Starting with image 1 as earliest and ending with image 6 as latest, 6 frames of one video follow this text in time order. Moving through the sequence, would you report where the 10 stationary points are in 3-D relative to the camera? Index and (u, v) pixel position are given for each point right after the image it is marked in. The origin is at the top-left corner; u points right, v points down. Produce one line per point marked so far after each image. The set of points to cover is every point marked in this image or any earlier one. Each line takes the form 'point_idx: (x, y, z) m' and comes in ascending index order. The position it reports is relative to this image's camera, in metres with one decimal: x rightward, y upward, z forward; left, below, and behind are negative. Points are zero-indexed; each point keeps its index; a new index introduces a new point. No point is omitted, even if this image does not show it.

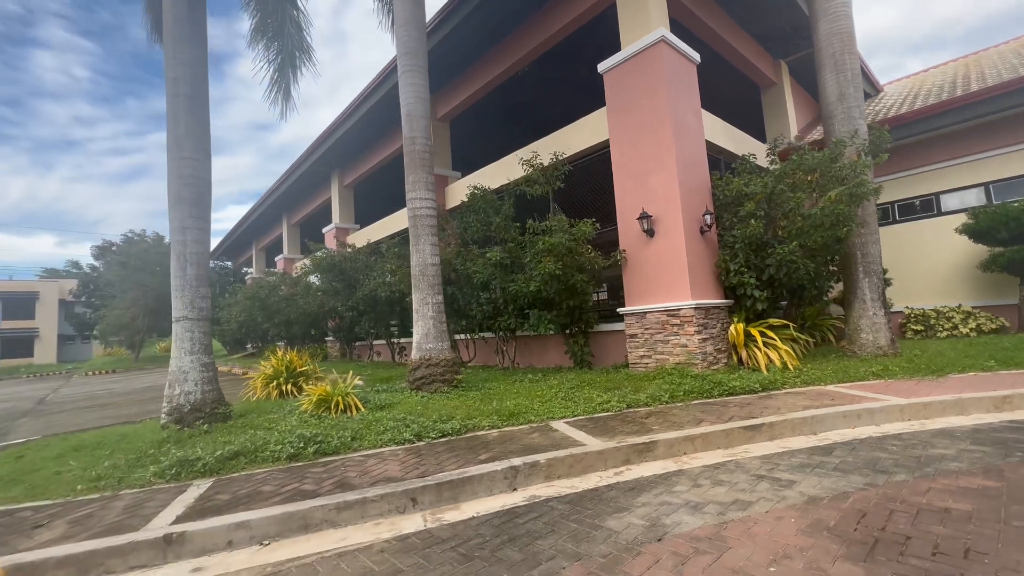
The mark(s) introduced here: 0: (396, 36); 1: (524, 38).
0: (-1.9, +4.1, +7.3) m
1: (+0.3, +5.7, +10.2) m
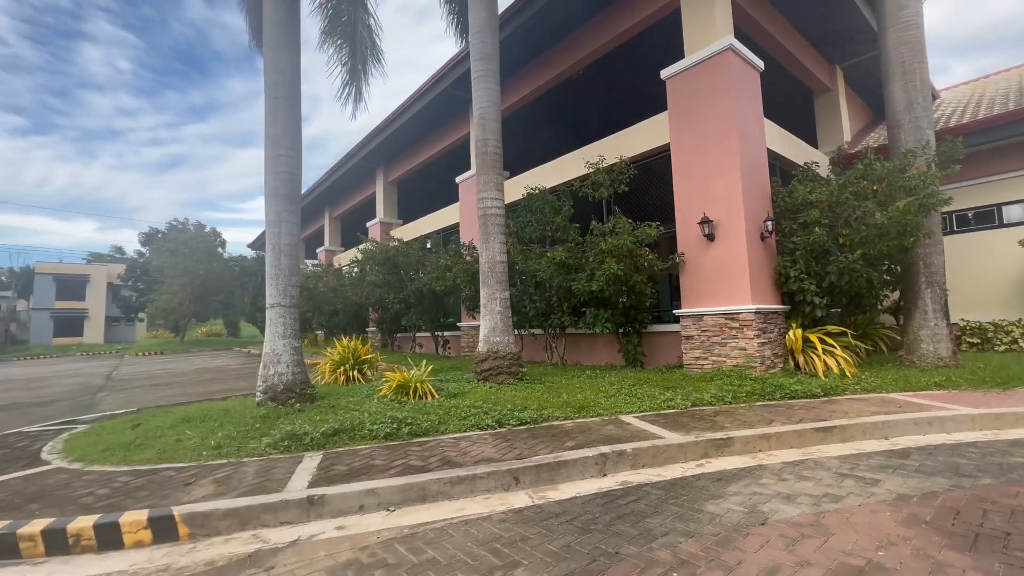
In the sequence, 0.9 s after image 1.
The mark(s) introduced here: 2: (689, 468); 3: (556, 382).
0: (-0.7, +4.2, +7.7) m
1: (+1.6, +5.7, +10.4) m
2: (+1.7, -1.7, +4.3) m
3: (+0.7, -1.5, +7.0) m
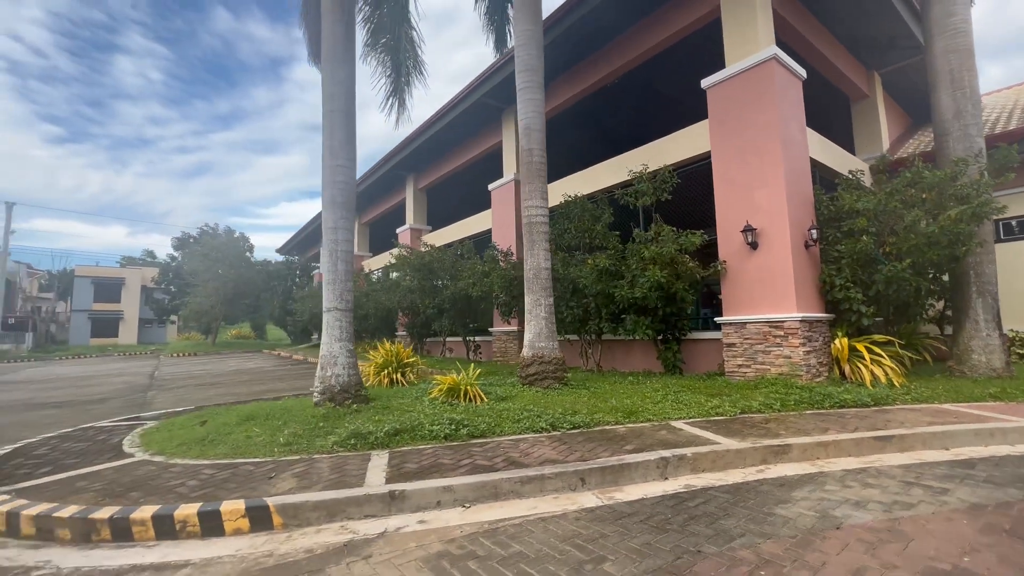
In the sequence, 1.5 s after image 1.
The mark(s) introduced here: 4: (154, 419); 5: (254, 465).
0: (+0.1, +4.1, +7.9) m
1: (+2.5, +5.6, +10.5) m
2: (+2.3, -1.8, +4.3) m
3: (+1.4, -1.6, +7.1) m
4: (-5.2, -1.9, +6.6) m
5: (-2.5, -1.7, +4.4) m
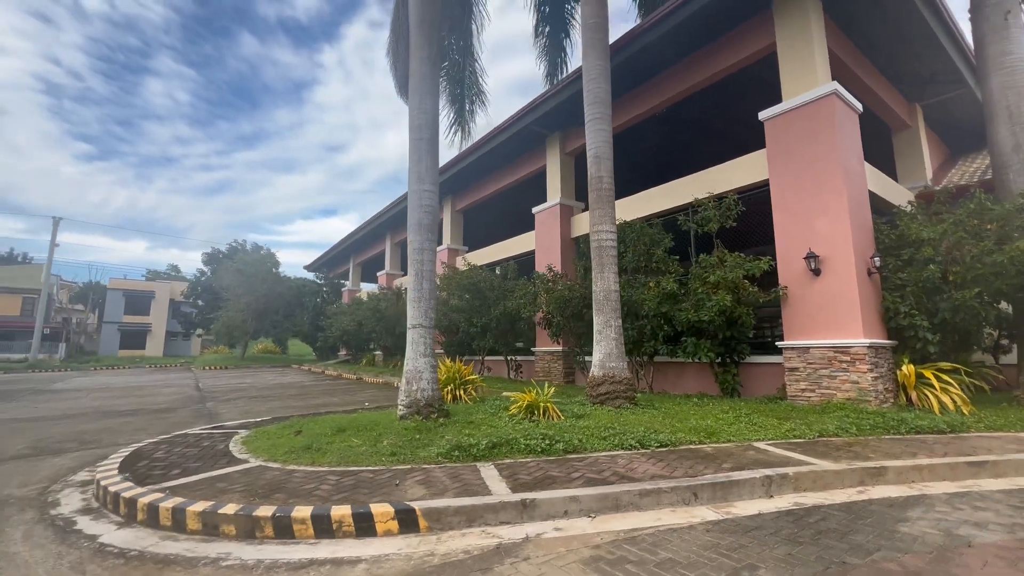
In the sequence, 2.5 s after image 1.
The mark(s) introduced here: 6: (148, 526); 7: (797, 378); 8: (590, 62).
0: (+1.3, +3.7, +8.3) m
1: (+3.9, +5.0, +11.0) m
2: (+3.4, -2.0, +4.5) m
3: (+2.5, -1.9, +7.2) m
4: (-4.1, -2.1, +6.9) m
5: (-1.4, -1.9, +4.7) m
6: (-3.1, -2.0, +3.8) m
7: (+5.1, -1.6, +8.0) m
8: (+1.4, +4.2, +8.3) m
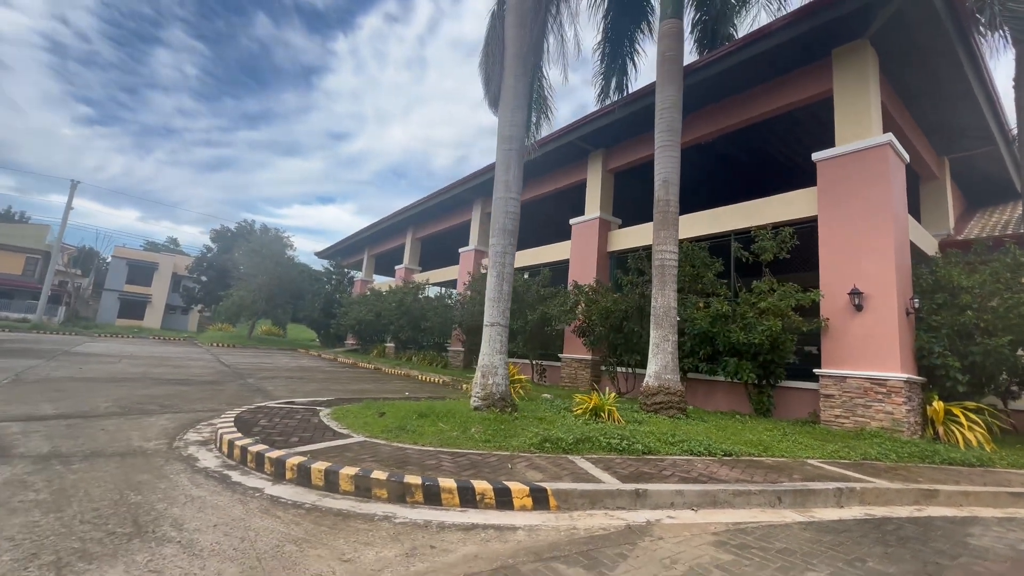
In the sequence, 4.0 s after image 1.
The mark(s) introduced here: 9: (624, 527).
0: (+2.9, +3.4, +8.9) m
1: (+5.4, +4.5, +11.6) m
2: (+4.4, -2.5, +5.0) m
3: (+3.5, -2.3, +7.7) m
4: (-3.0, -1.9, +7.3) m
5: (-0.4, -1.9, +5.1) m
6: (-2.0, -1.8, +4.2) m
7: (+6.1, -2.2, +8.6) m
8: (+3.0, +3.8, +8.8) m
9: (+0.9, -2.0, +3.8) m
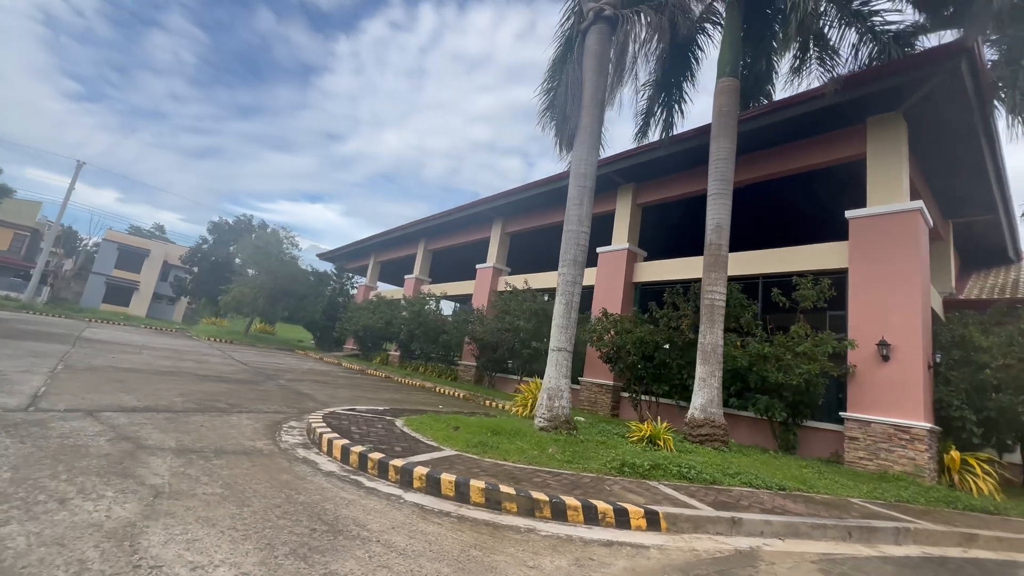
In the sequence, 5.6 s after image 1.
0: (+4.2, +2.6, +9.5) m
1: (+6.7, +3.4, +12.4) m
2: (+5.5, -3.2, +5.5) m
3: (+4.5, -3.1, +8.2) m
4: (-2.0, -2.1, +7.5) m
5: (+0.7, -2.3, +5.5) m
6: (-0.8, -2.1, +4.5) m
7: (+7.0, -3.2, +9.2) m
8: (+4.4, +3.1, +9.5) m
9: (+2.1, -2.5, +4.2) m
